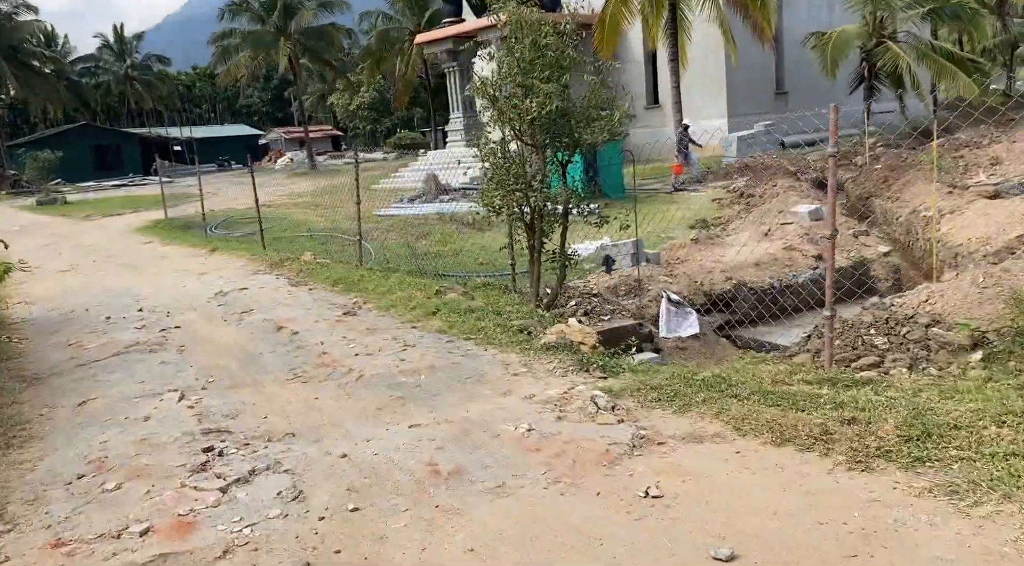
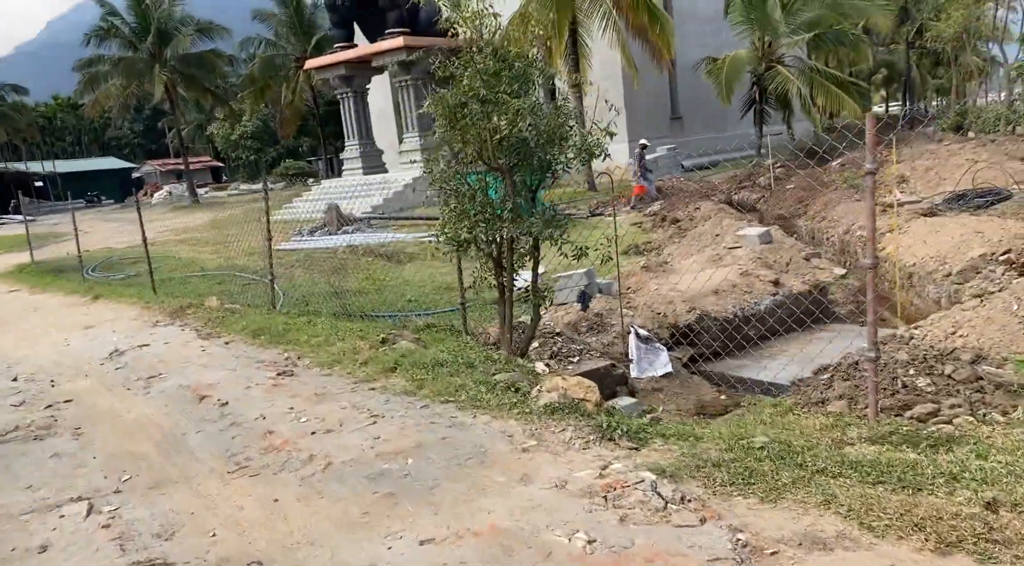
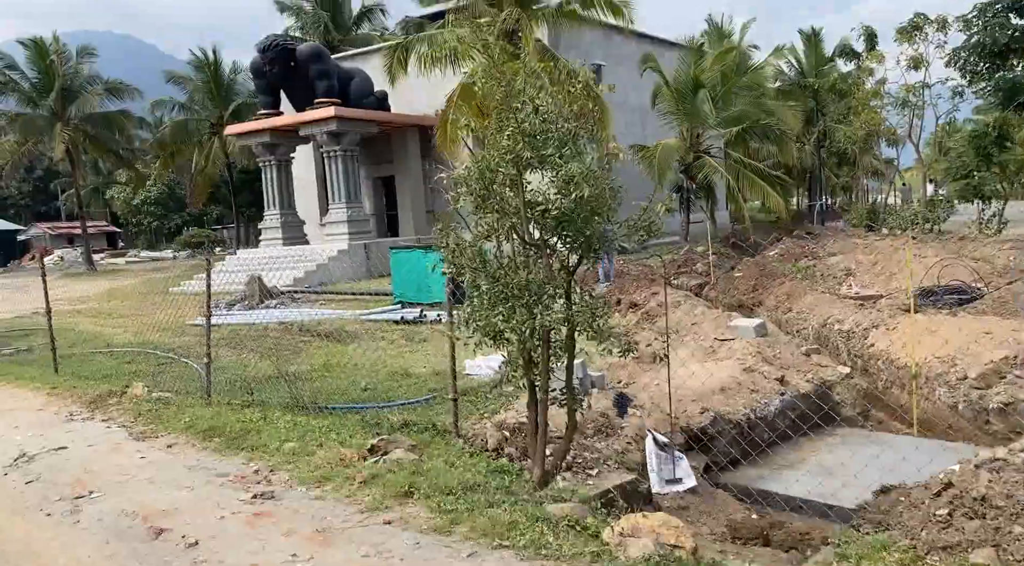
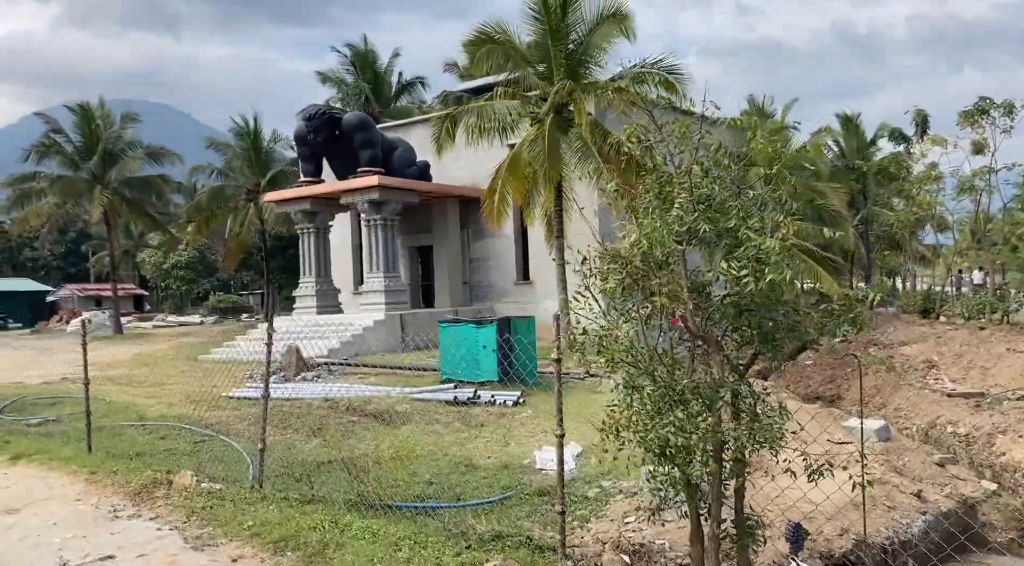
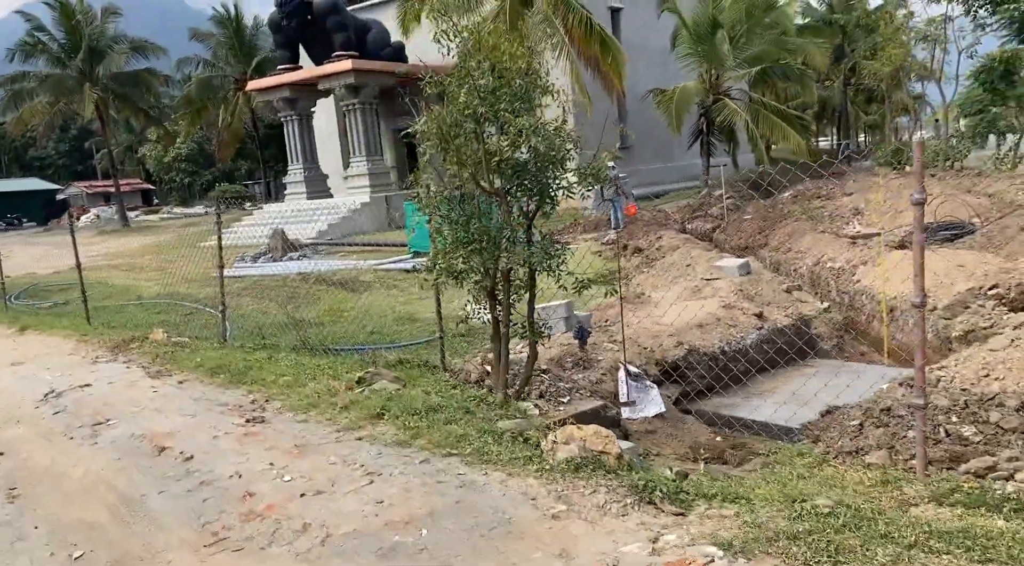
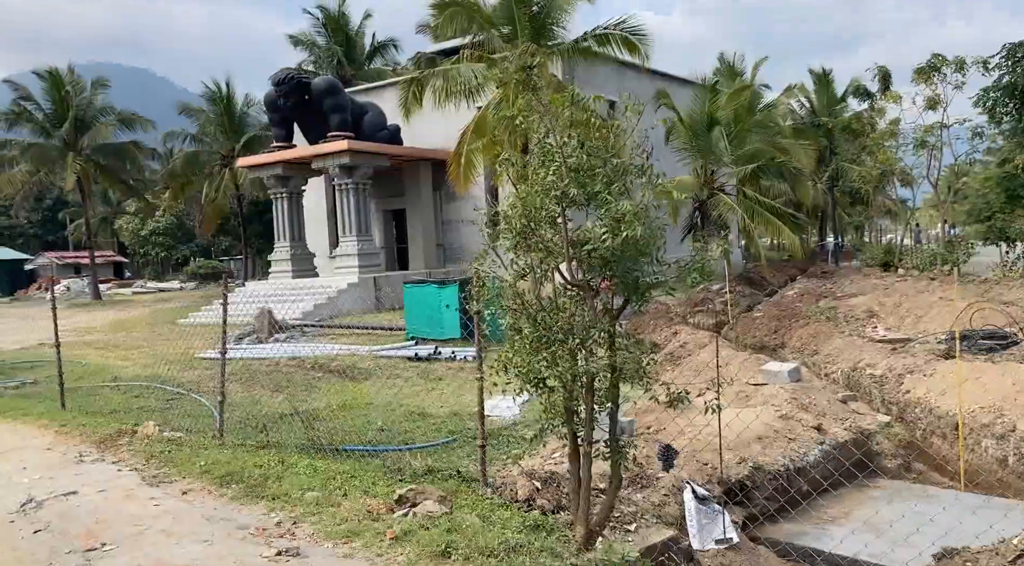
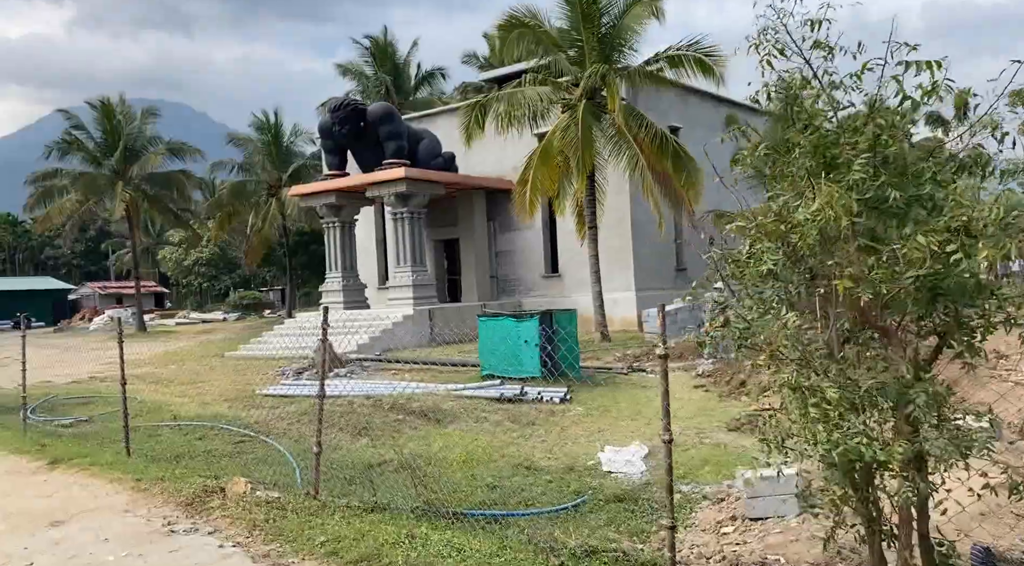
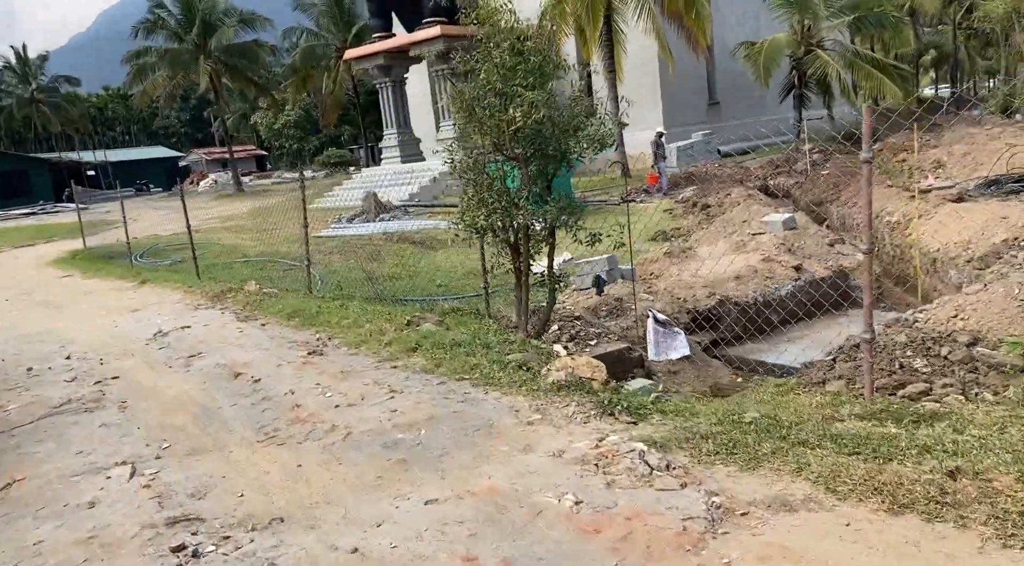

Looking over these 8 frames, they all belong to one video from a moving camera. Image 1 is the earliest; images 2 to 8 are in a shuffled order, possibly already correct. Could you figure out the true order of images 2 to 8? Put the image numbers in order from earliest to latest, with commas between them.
8, 2, 5, 3, 6, 4, 7
